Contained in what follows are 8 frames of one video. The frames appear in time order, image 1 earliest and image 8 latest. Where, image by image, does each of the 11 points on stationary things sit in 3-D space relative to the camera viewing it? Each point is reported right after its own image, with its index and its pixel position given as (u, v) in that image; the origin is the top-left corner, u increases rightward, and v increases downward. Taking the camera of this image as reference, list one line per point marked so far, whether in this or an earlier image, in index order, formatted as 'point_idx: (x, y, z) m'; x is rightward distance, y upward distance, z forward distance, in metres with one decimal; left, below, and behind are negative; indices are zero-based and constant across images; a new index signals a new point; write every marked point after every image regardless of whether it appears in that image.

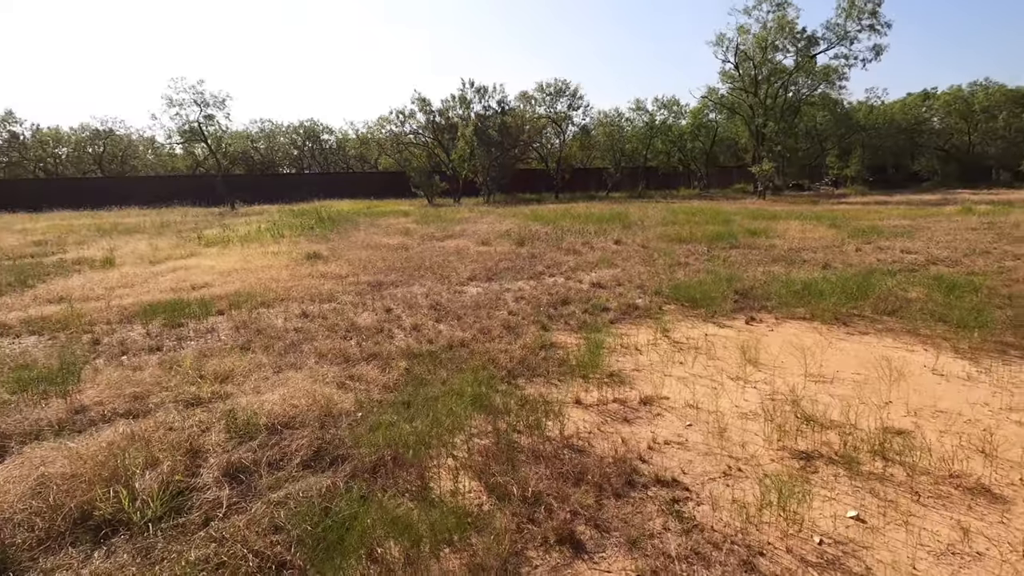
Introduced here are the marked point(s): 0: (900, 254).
0: (+8.3, +0.7, +11.4) m
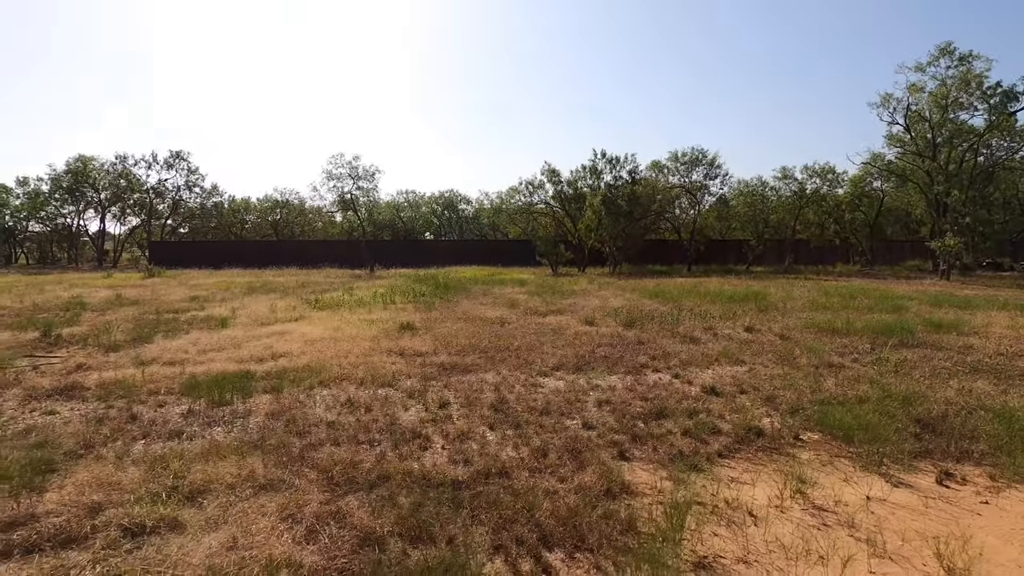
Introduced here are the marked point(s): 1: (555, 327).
0: (+9.9, -1.3, +7.8) m
1: (+1.0, -0.9, +12.3) m
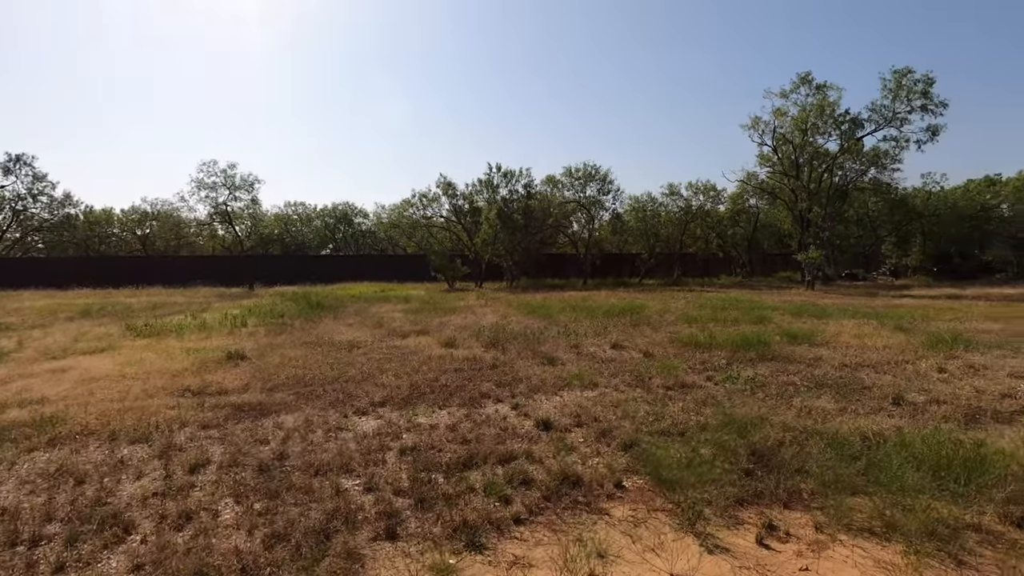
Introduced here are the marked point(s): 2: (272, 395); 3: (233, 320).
0: (+7.5, -1.4, +8.0) m
1: (-2.1, -1.3, +11.0) m
2: (-3.4, -1.5, +7.5) m
3: (-8.7, -1.0, +16.6) m
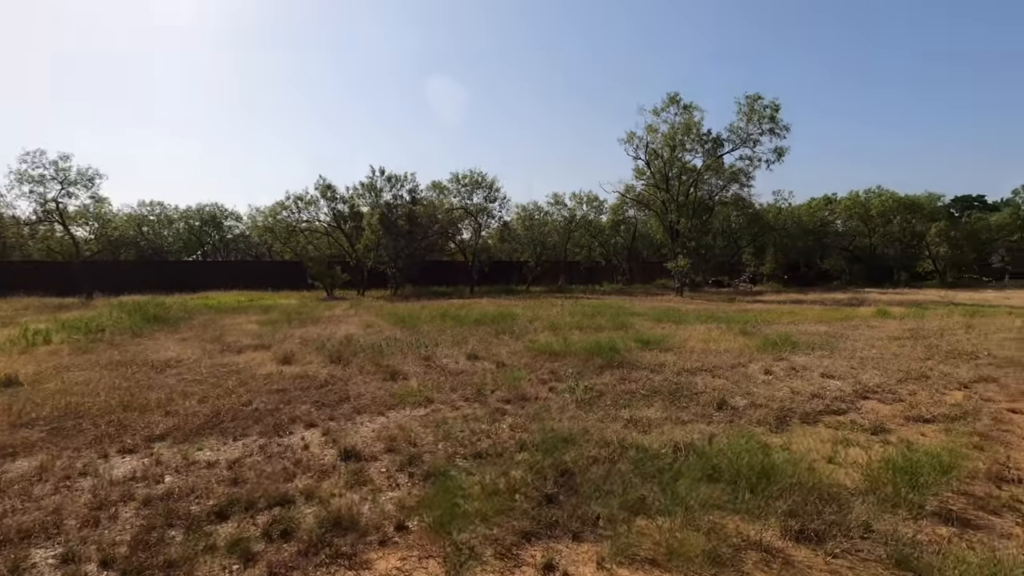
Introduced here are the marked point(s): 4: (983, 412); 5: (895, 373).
0: (+4.9, -1.5, +8.6) m
1: (-5.0, -1.4, +9.7) m
2: (-5.6, -1.6, +6.0) m
3: (-12.5, -1.3, +14.0) m
4: (+6.0, -1.6, +6.8) m
5: (+6.5, -1.5, +9.1) m
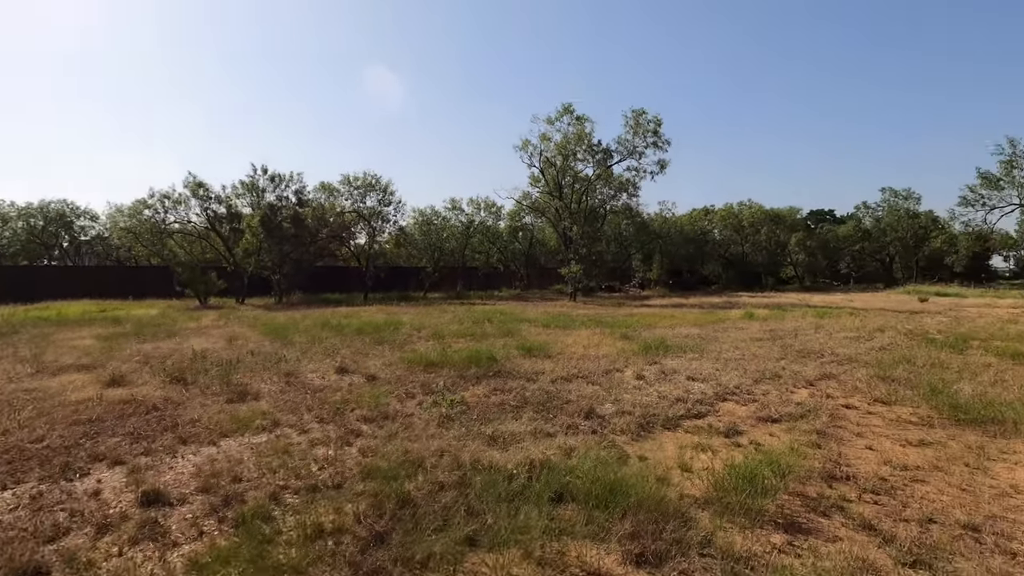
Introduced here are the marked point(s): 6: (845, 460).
0: (+2.9, -1.6, +8.8) m
1: (-7.2, -1.6, +8.1) m
2: (-7.1, -1.8, +4.4) m
3: (-15.3, -1.5, +11.0) m
4: (+4.2, -1.7, +7.3) m
5: (+4.3, -1.6, +9.6) m
6: (+3.4, -1.8, +5.5) m
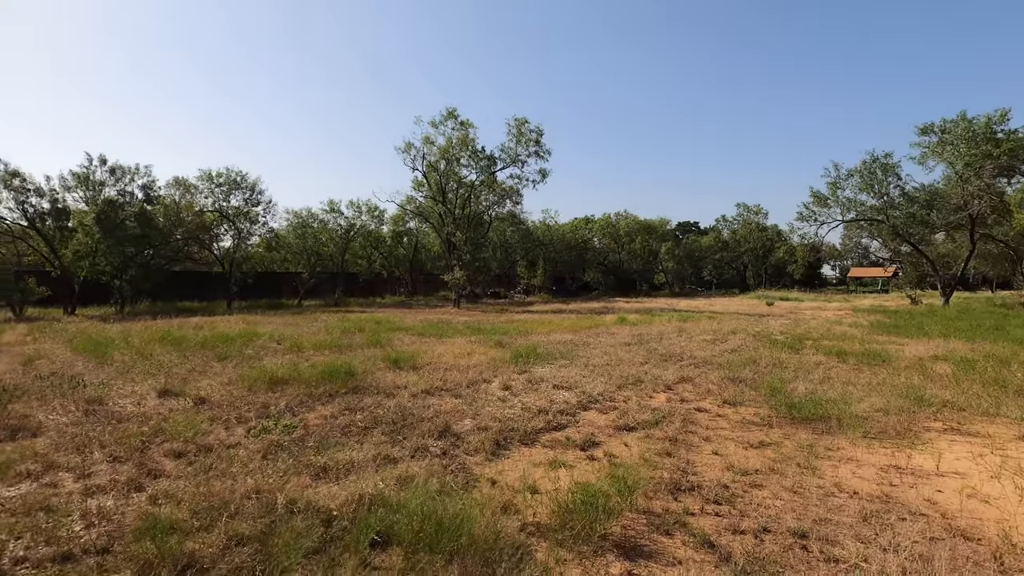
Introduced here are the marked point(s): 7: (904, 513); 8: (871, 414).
0: (+0.6, -1.7, +8.6) m
1: (-9.0, -1.7, +5.9) m
2: (-8.2, -1.8, +2.3) m
3: (-17.6, -1.7, +7.1) m
4: (+2.2, -1.7, +7.4) m
5: (+1.9, -1.7, +9.7) m
6: (+1.8, -1.8, +5.5) m
7: (+3.2, -1.8, +4.4) m
8: (+4.9, -1.7, +7.3) m
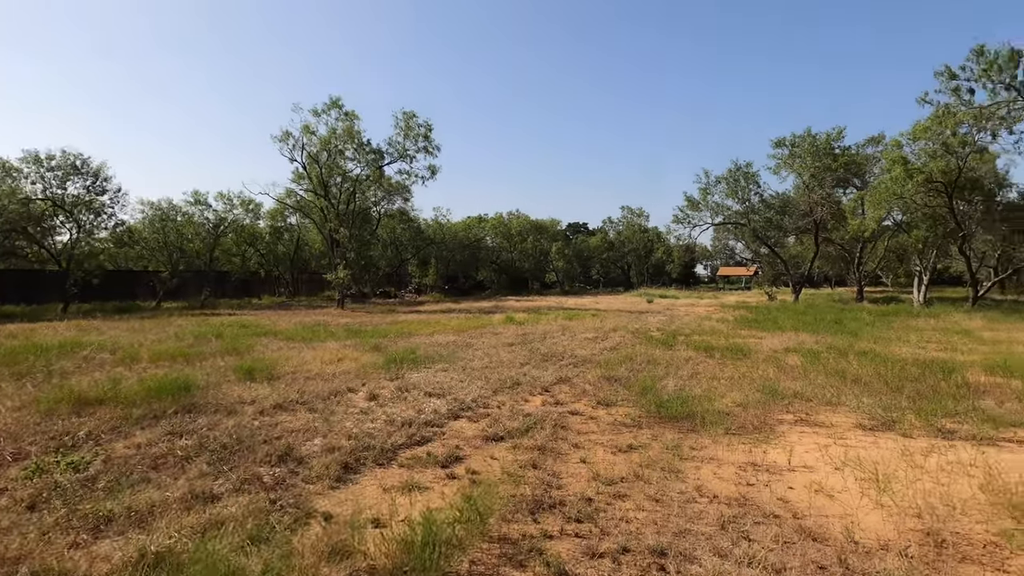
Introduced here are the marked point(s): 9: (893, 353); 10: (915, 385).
0: (-1.4, -1.7, +7.9) m
1: (-10.3, -1.8, +3.4) m
2: (-8.8, -1.9, +0.1) m
3: (-19.0, -1.8, +2.9) m
4: (+0.5, -1.7, +7.1) m
5: (-0.3, -1.7, +9.2) m
6: (+0.4, -1.8, +5.1) m
7: (+2.0, -1.8, +4.3) m
8: (+3.1, -1.7, +7.5) m
9: (+8.6, -1.5, +12.1) m
10: (+6.5, -1.6, +8.6) m
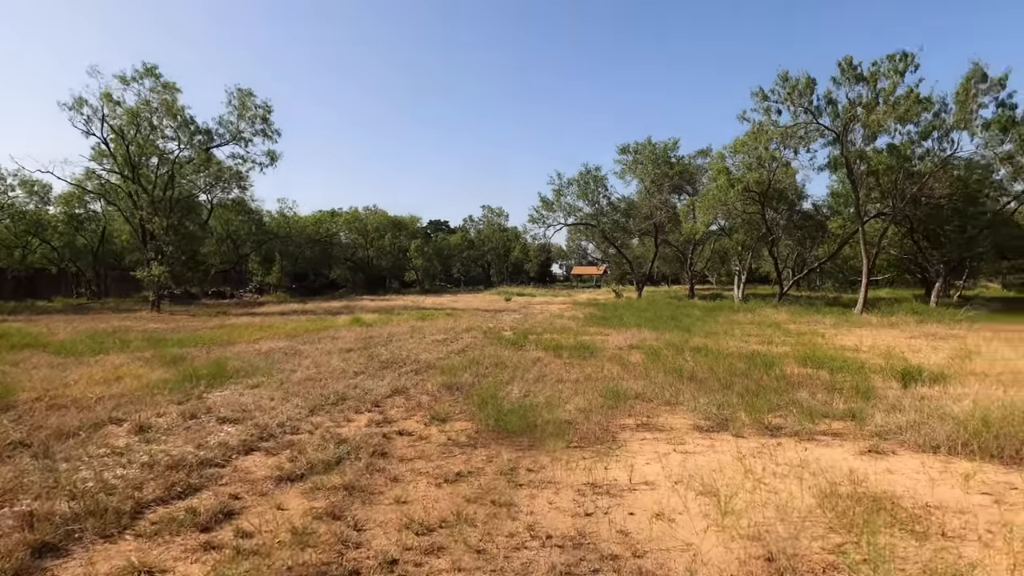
0: (-3.6, -1.7, +6.3) m
1: (-11.1, -1.8, -0.4) m
2: (-8.8, -1.9, -3.2) m
3: (-19.4, -1.8, -3.0) m
4: (-1.6, -1.7, +5.9) m
5: (-2.9, -1.7, +7.8) m
6: (-1.1, -1.8, +4.0) m
7: (+0.6, -1.8, +3.6) m
8: (+0.8, -1.7, +6.9) m
9: (+5.0, -1.4, +12.8) m
10: (+3.9, -1.5, +8.9) m
